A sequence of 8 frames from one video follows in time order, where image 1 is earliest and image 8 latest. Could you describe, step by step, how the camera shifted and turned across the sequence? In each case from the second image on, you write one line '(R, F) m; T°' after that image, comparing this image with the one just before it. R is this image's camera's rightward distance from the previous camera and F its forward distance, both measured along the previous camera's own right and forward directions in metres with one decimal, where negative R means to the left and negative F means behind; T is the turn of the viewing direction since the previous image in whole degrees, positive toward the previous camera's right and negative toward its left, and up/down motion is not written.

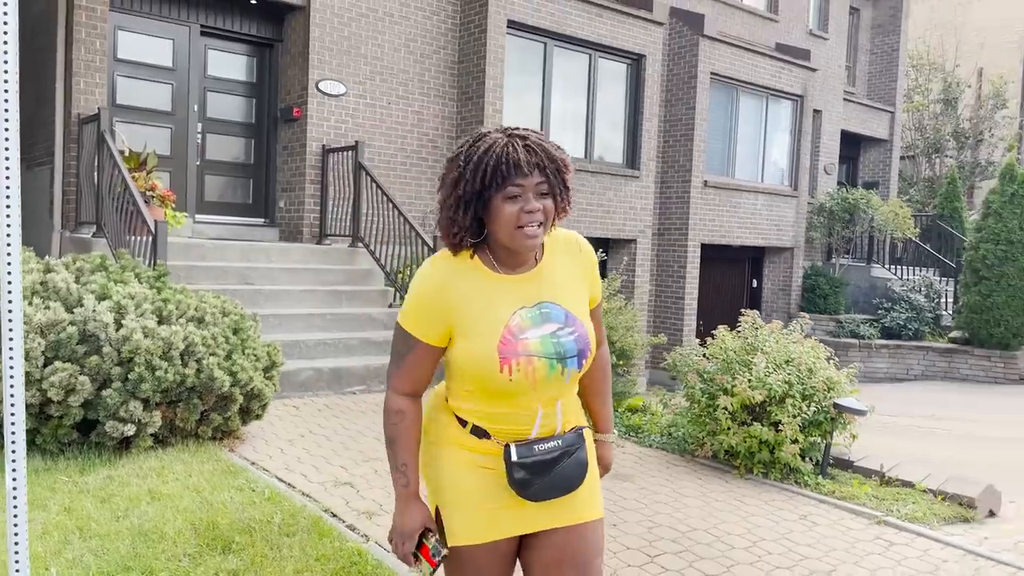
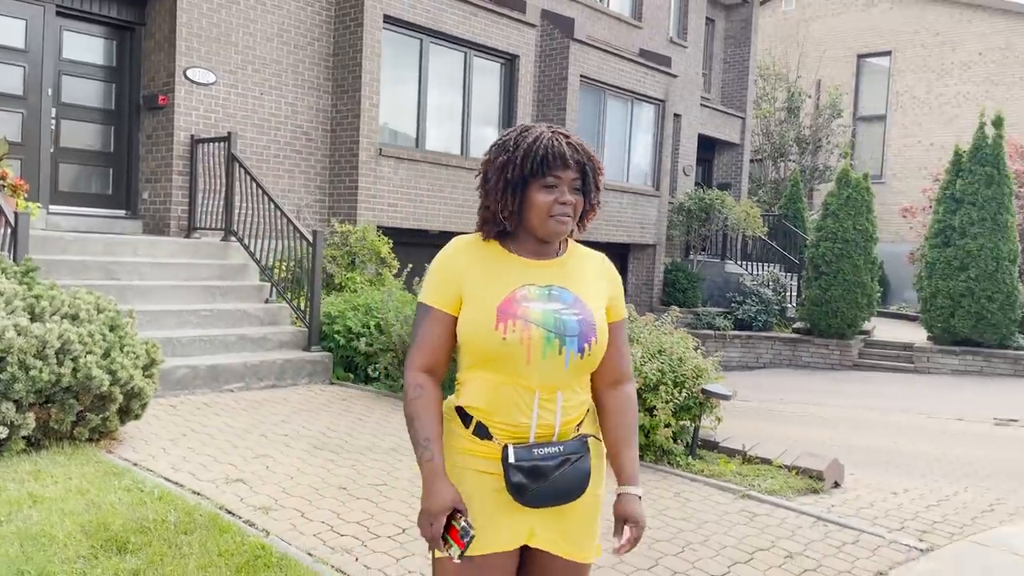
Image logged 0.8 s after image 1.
(-0.2, -0.2) m; +9°
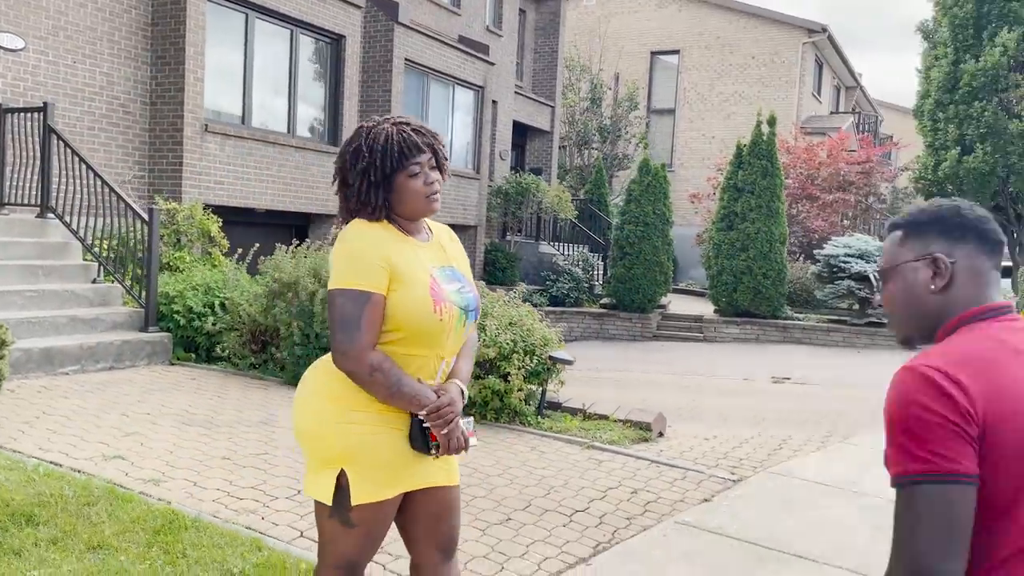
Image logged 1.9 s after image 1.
(-0.5, -0.5) m; +14°
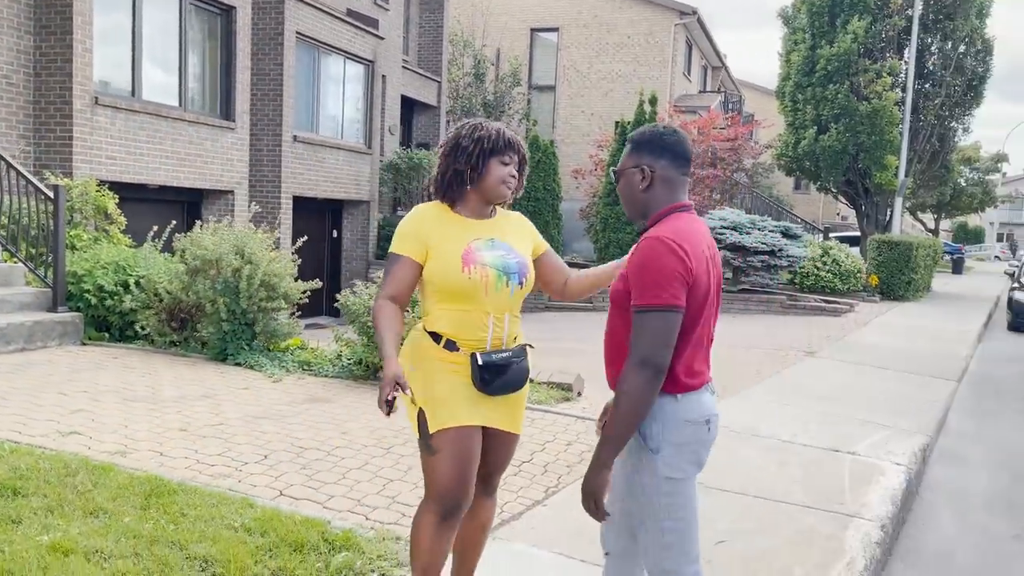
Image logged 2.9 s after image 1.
(-0.5, -0.4) m; +9°
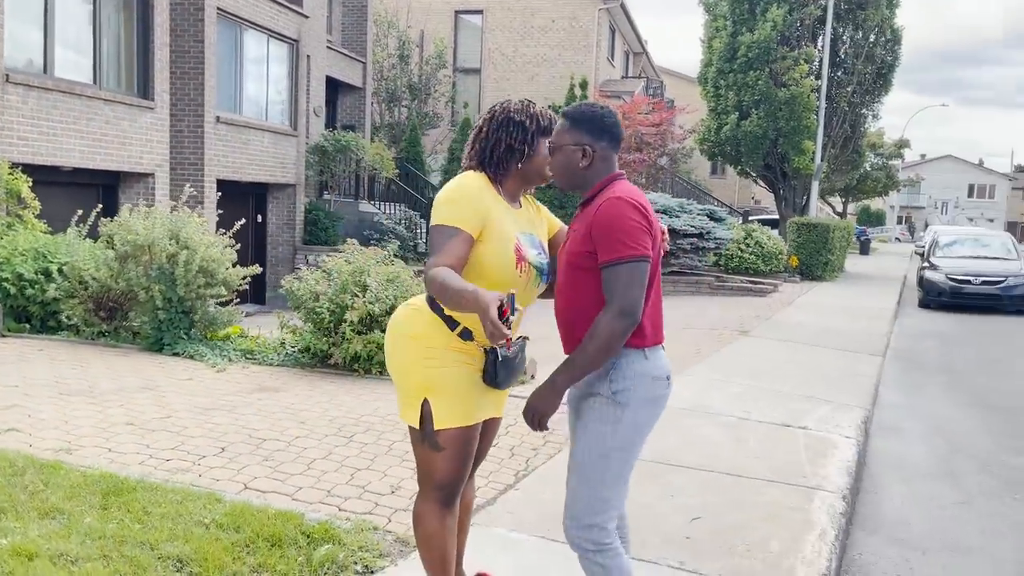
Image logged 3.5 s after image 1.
(-0.3, +0.1) m; +6°
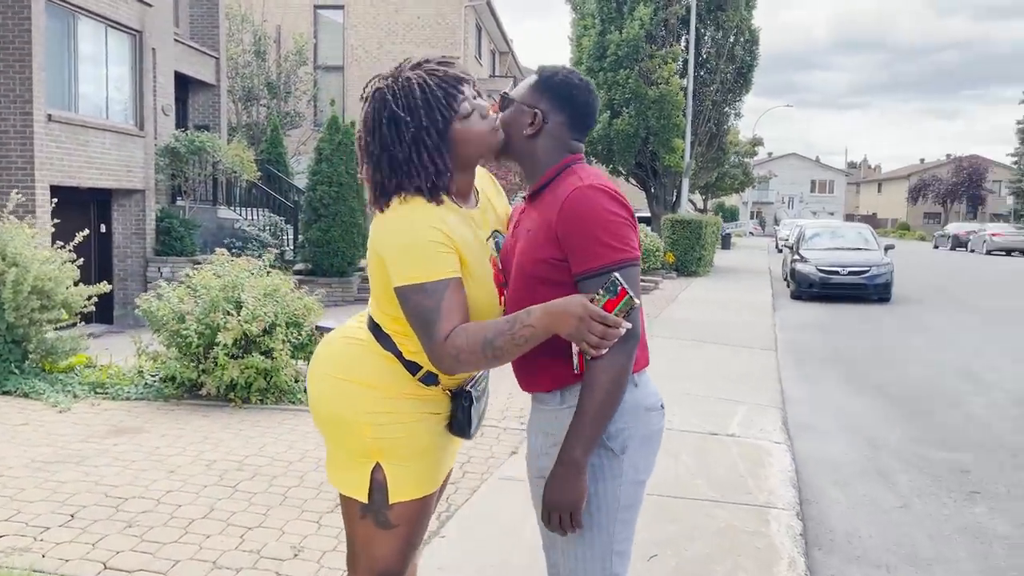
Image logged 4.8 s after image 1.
(-0.2, +0.7) m; +9°
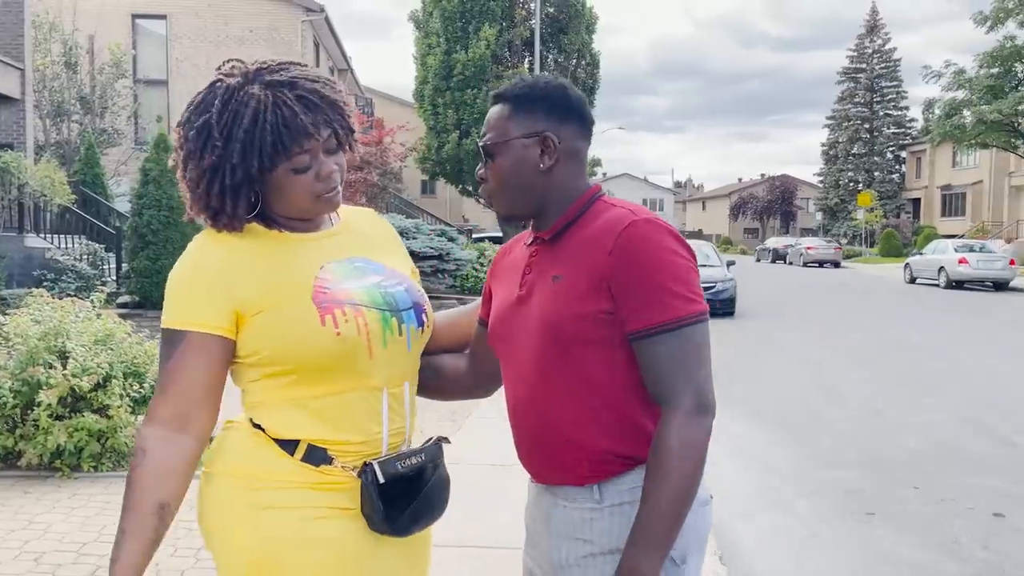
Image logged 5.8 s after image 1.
(-0.3, +0.5) m; +11°
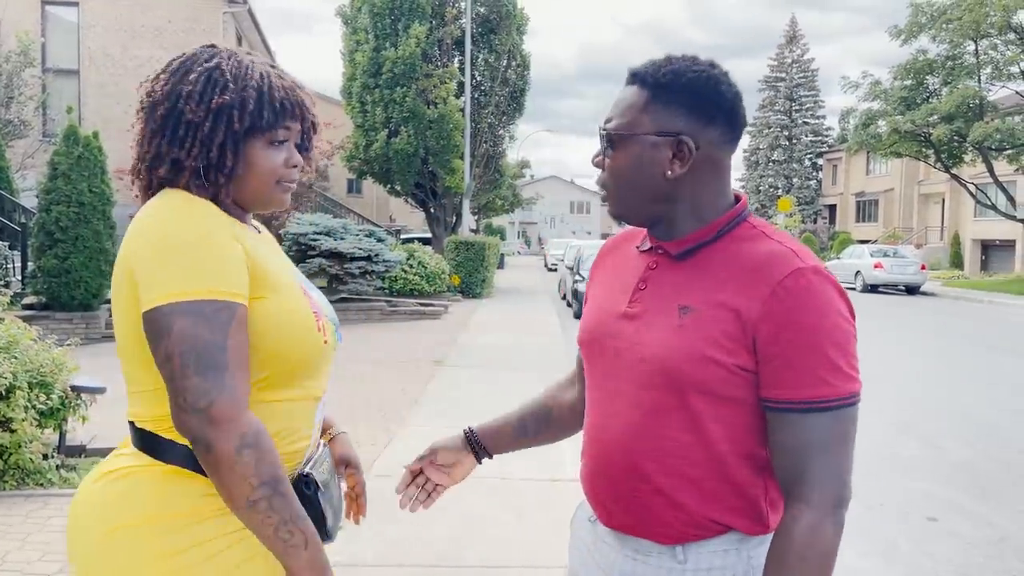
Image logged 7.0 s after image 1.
(-0.1, +0.2) m; +5°
